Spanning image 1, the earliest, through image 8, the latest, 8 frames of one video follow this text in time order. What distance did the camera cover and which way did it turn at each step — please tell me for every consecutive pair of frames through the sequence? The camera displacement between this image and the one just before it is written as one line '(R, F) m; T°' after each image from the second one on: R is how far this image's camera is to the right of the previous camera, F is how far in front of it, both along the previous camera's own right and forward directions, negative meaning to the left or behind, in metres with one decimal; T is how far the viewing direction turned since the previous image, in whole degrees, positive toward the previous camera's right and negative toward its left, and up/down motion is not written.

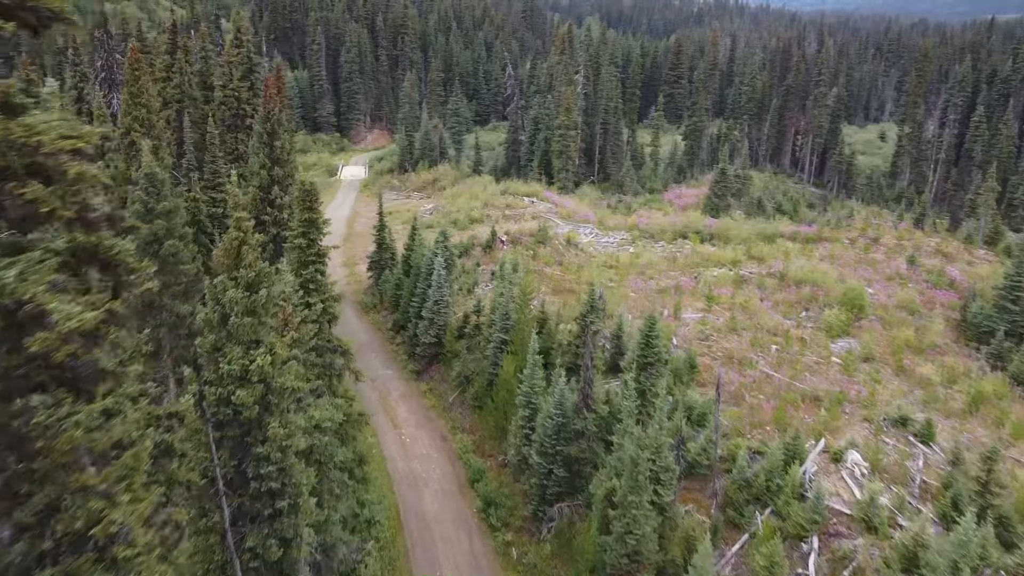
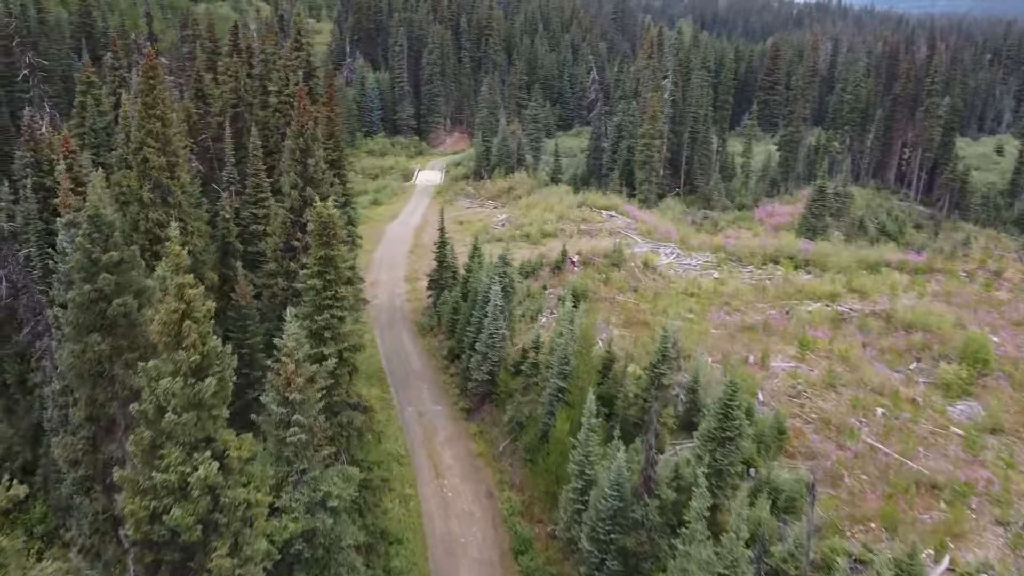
(+0.5, +2.9) m; -6°
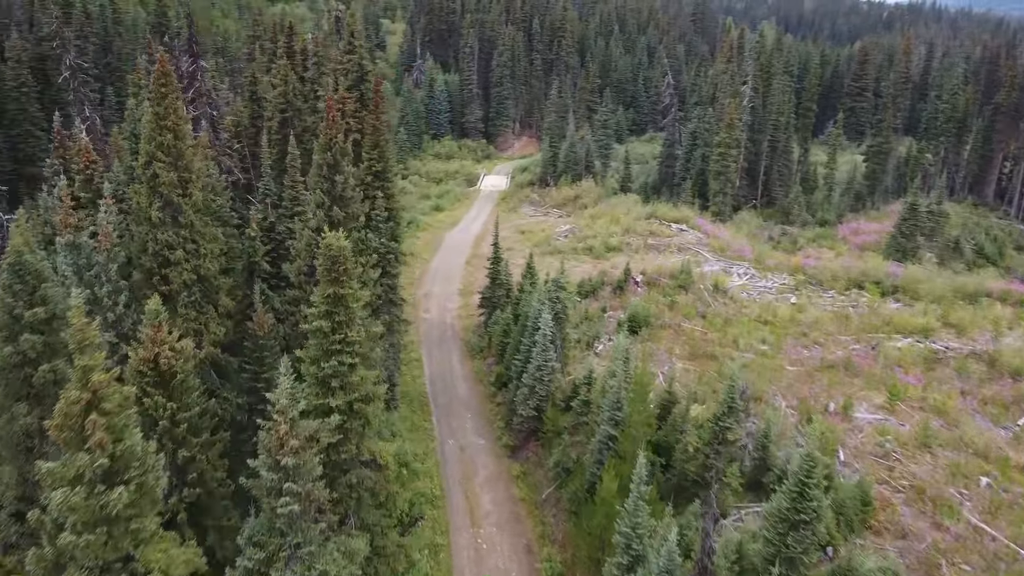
(+0.5, +2.2) m; -5°
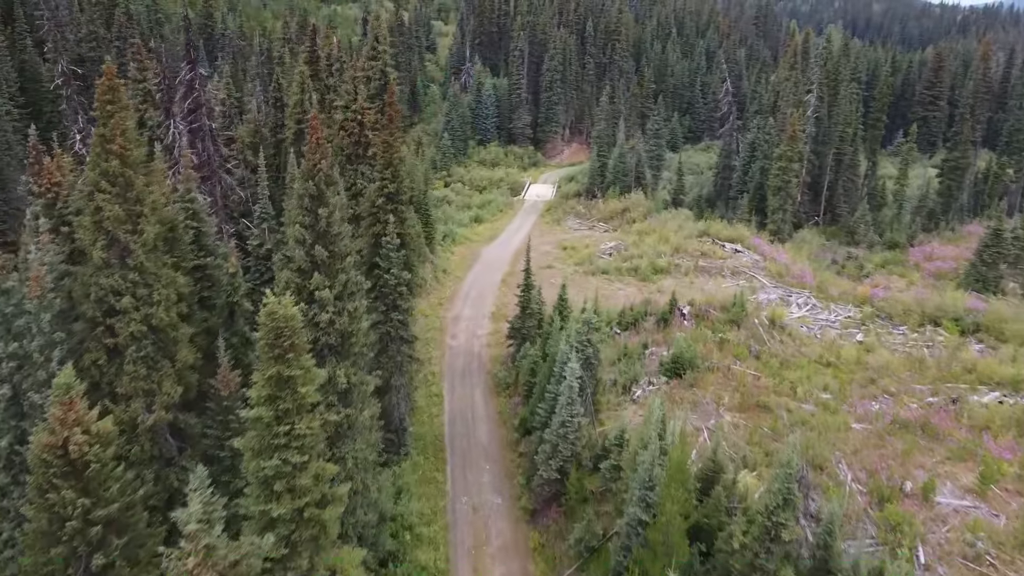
(+0.7, +2.8) m; -4°
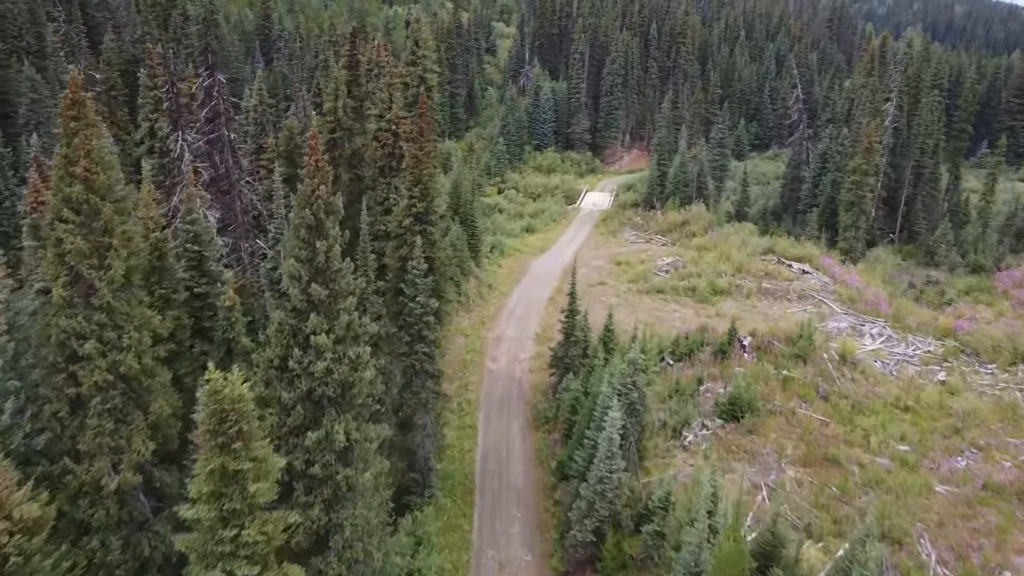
(+0.5, +2.2) m; -4°
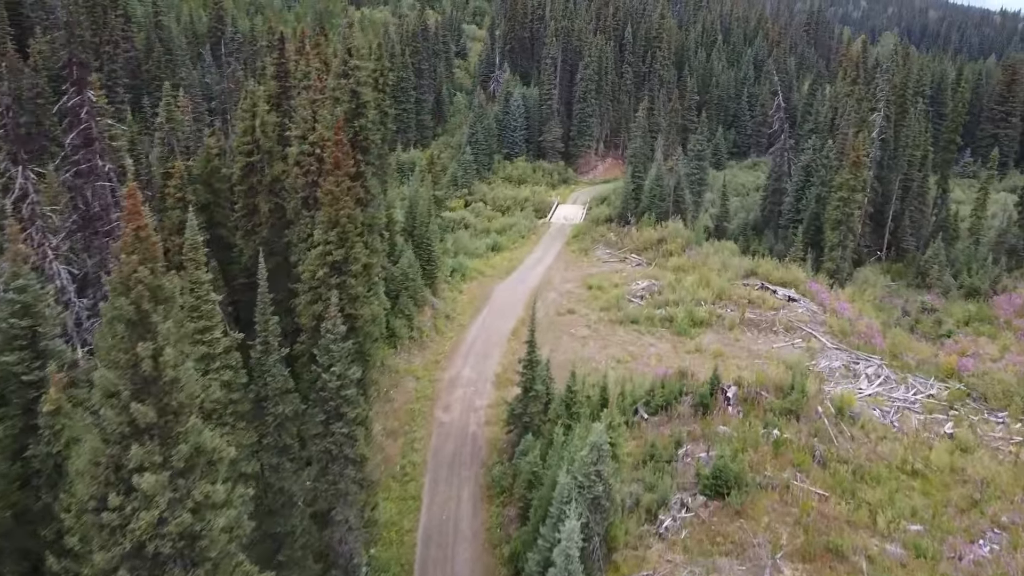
(+0.8, +3.6) m; +2°
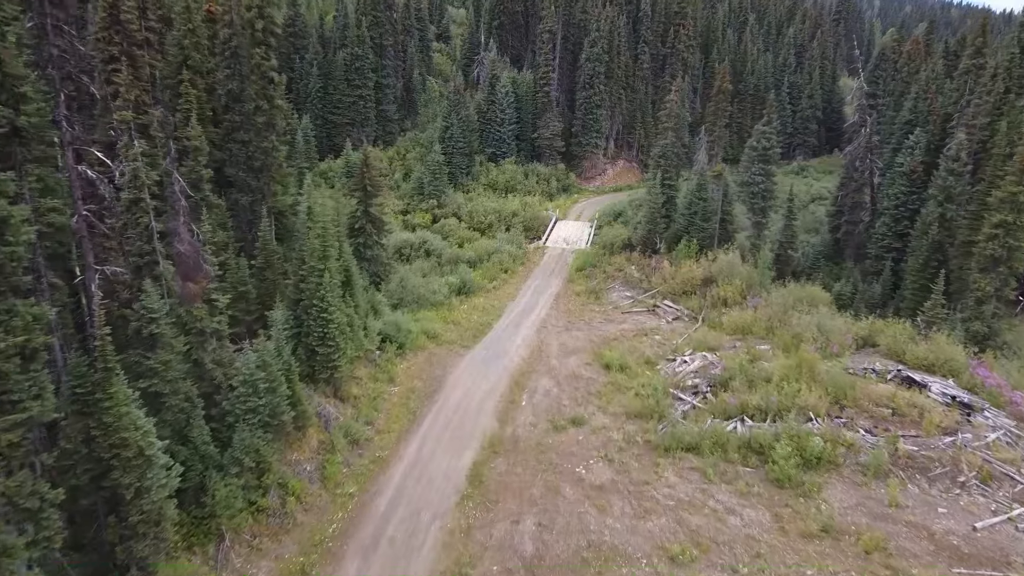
(+0.9, +16.0) m; 0°
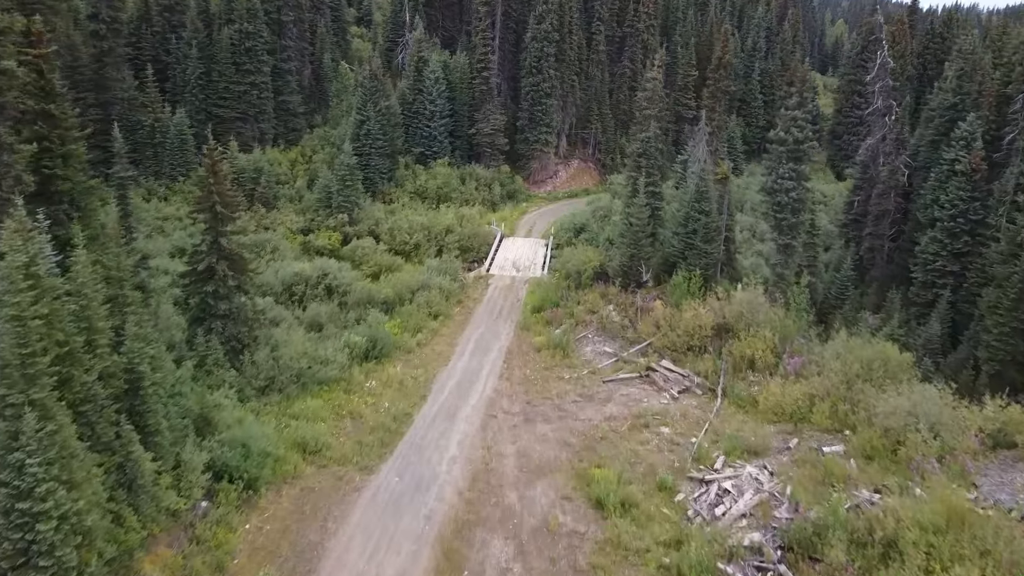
(+0.3, +10.4) m; +4°
